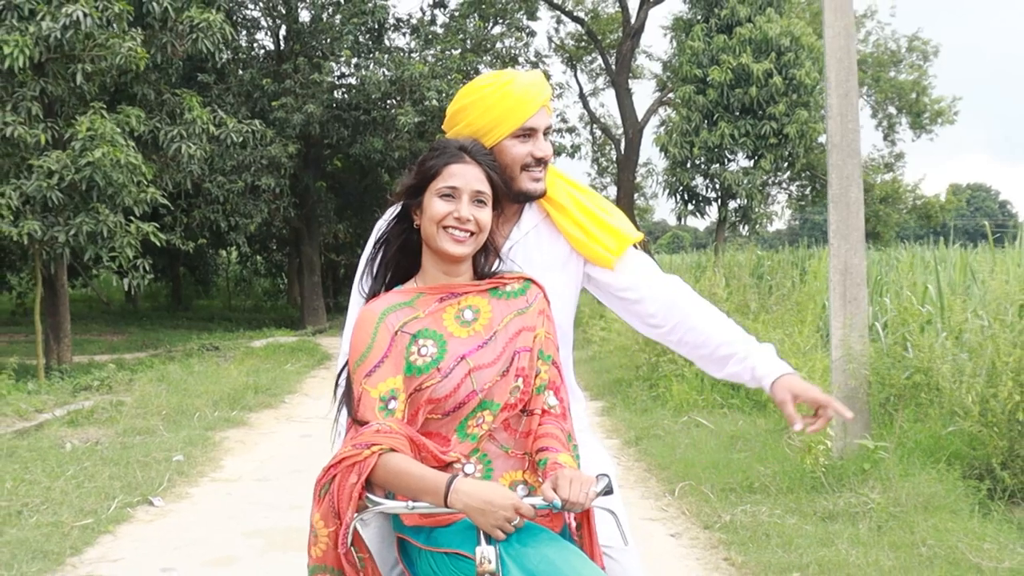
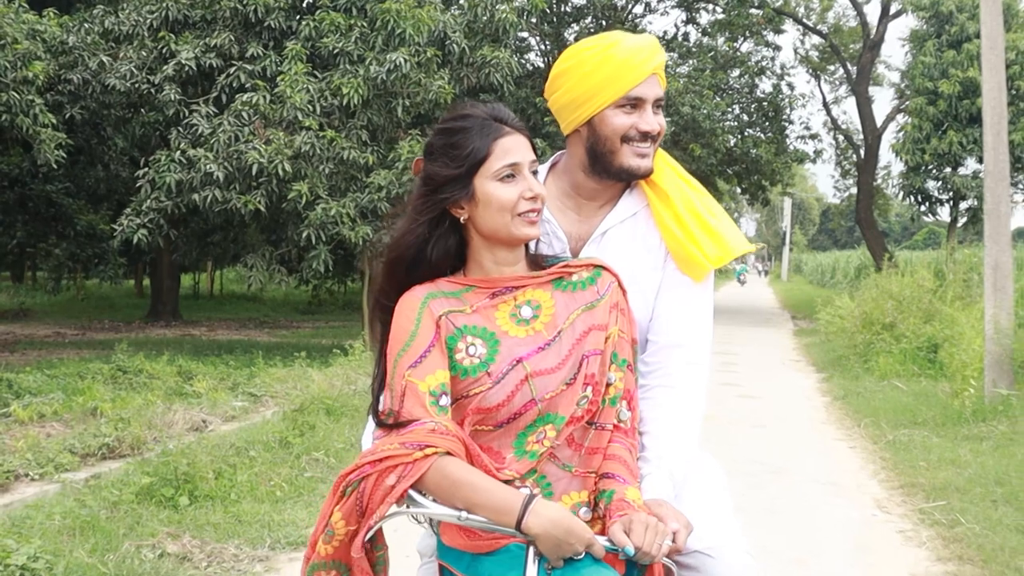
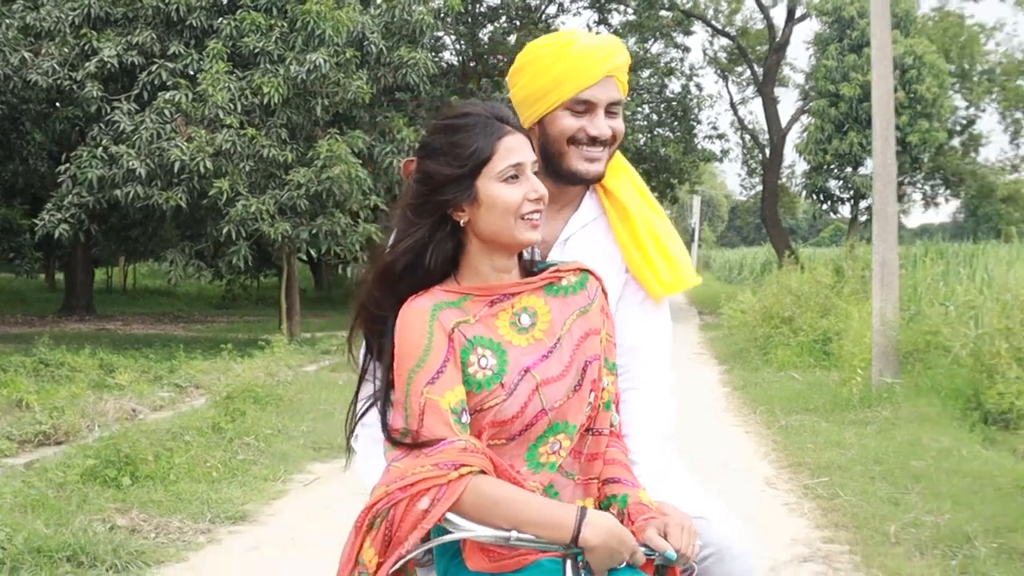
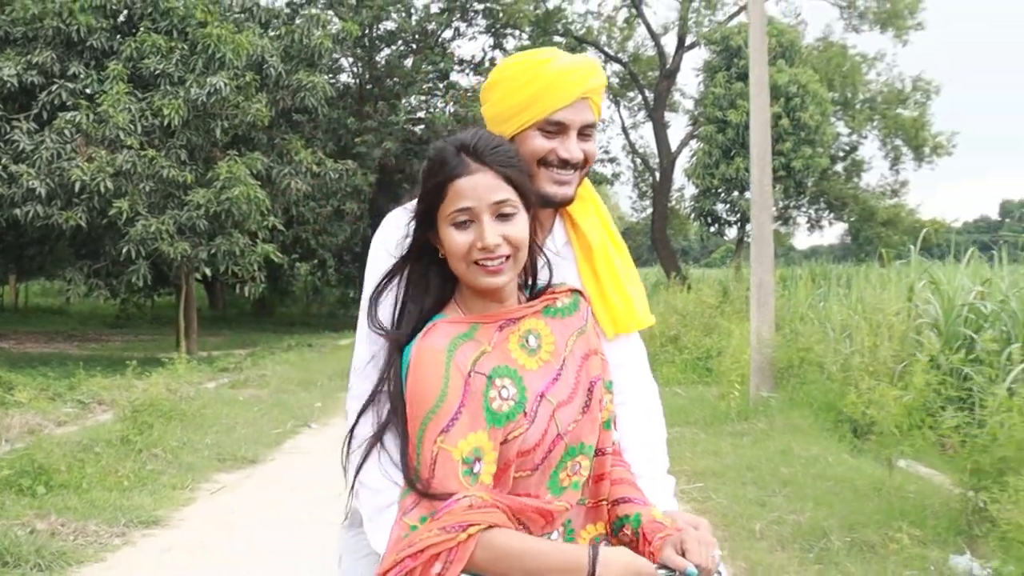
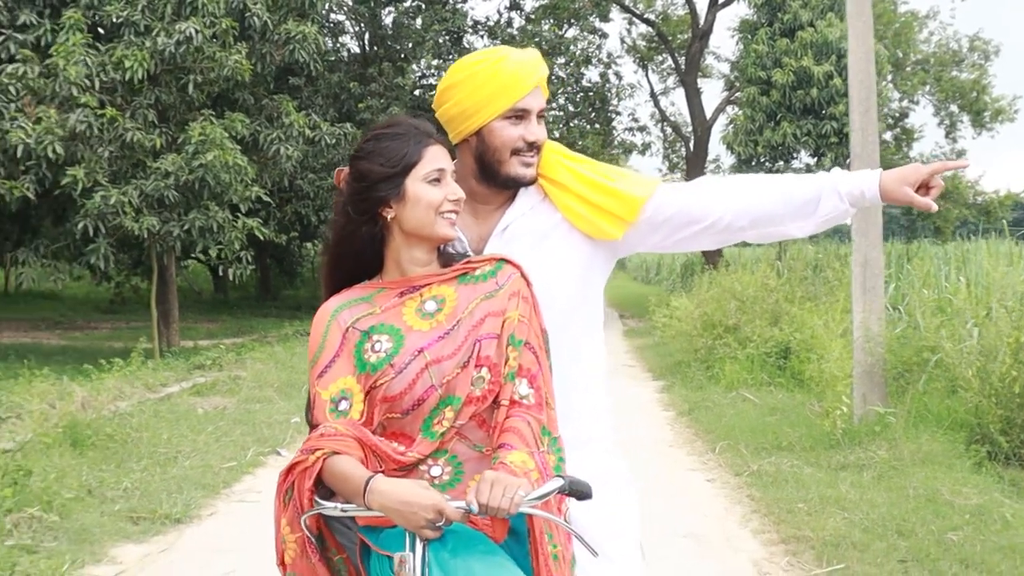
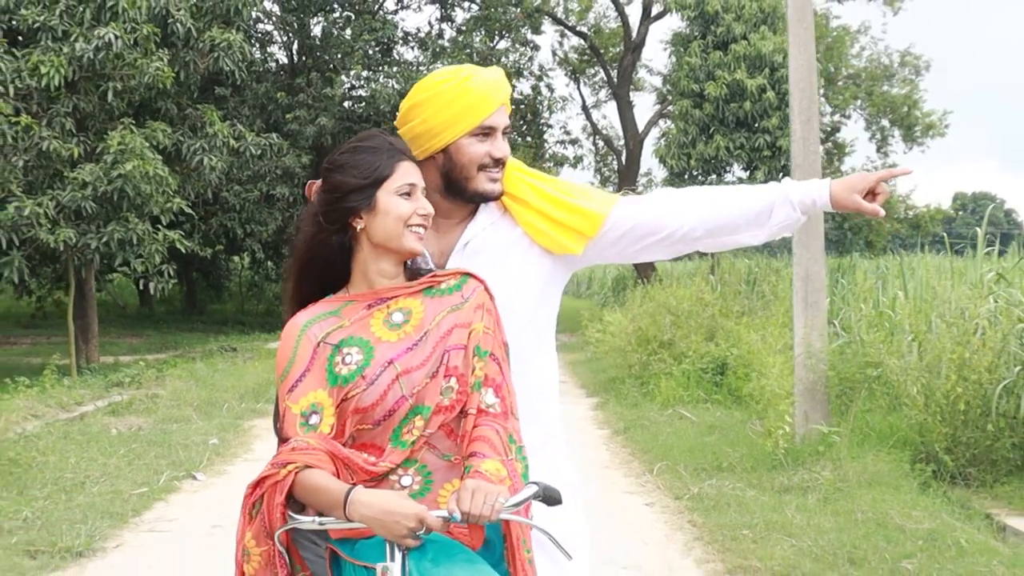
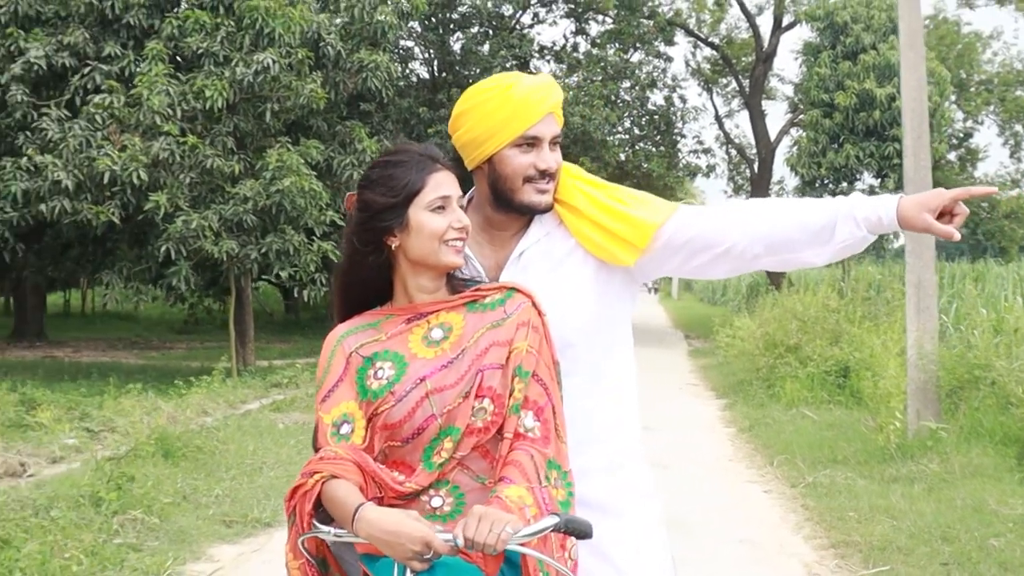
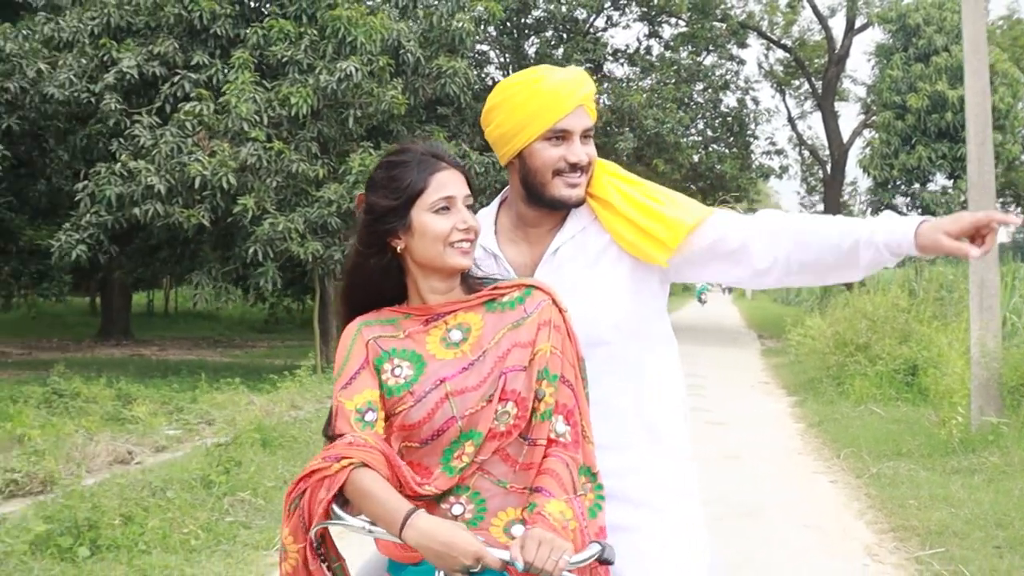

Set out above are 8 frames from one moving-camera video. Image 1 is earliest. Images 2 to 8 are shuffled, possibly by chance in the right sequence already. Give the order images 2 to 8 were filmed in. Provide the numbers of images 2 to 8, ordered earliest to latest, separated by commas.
6, 5, 7, 8, 2, 3, 4
